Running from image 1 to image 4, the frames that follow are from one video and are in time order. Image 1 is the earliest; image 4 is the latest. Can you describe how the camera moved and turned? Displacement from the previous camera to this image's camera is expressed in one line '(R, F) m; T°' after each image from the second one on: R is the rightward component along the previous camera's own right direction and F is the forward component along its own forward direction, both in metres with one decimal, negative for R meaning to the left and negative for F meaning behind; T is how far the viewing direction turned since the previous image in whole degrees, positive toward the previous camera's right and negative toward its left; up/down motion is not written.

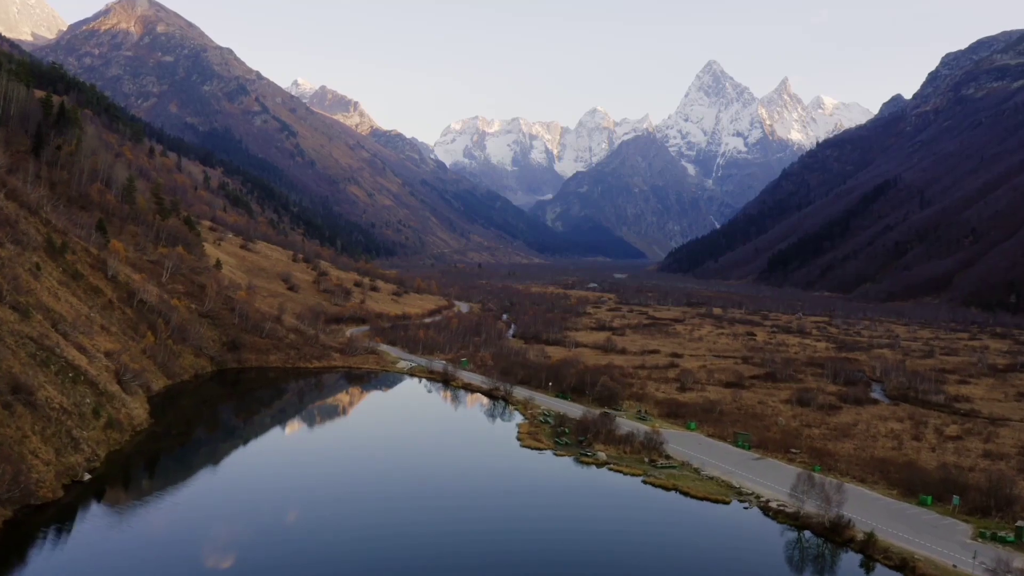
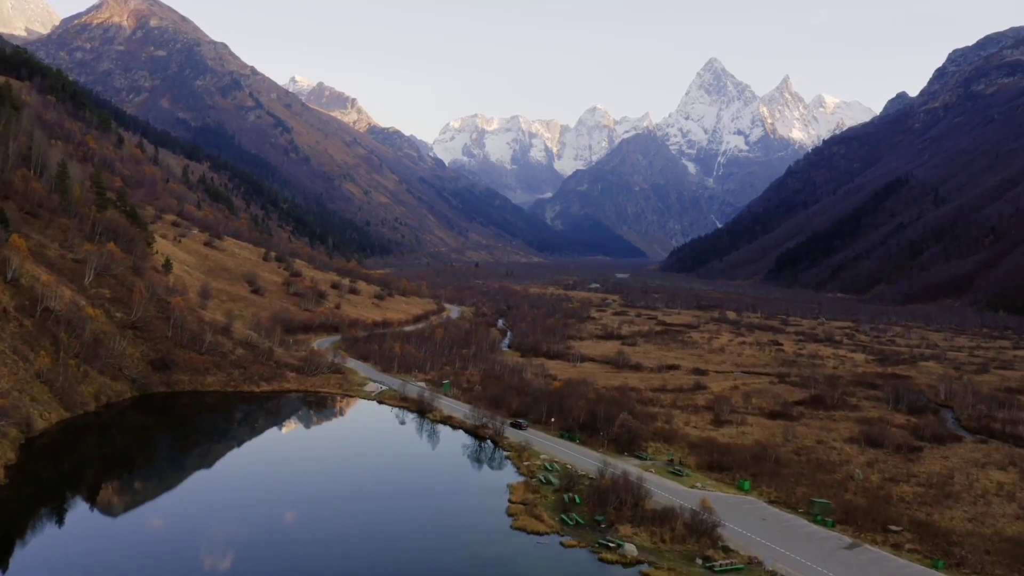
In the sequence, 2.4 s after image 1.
(+0.6, +16.0) m; 0°
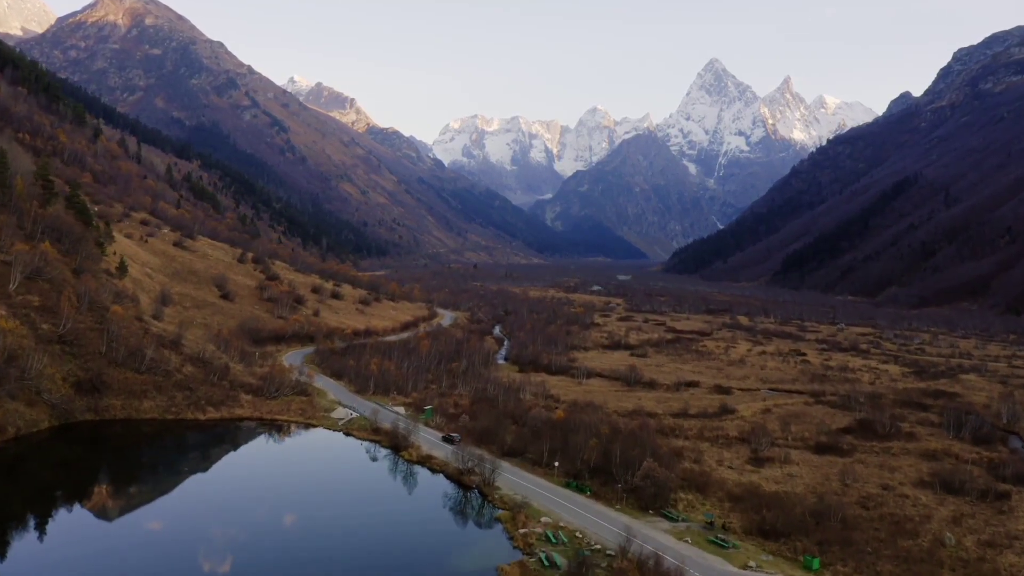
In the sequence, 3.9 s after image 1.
(+0.4, +11.2) m; 0°
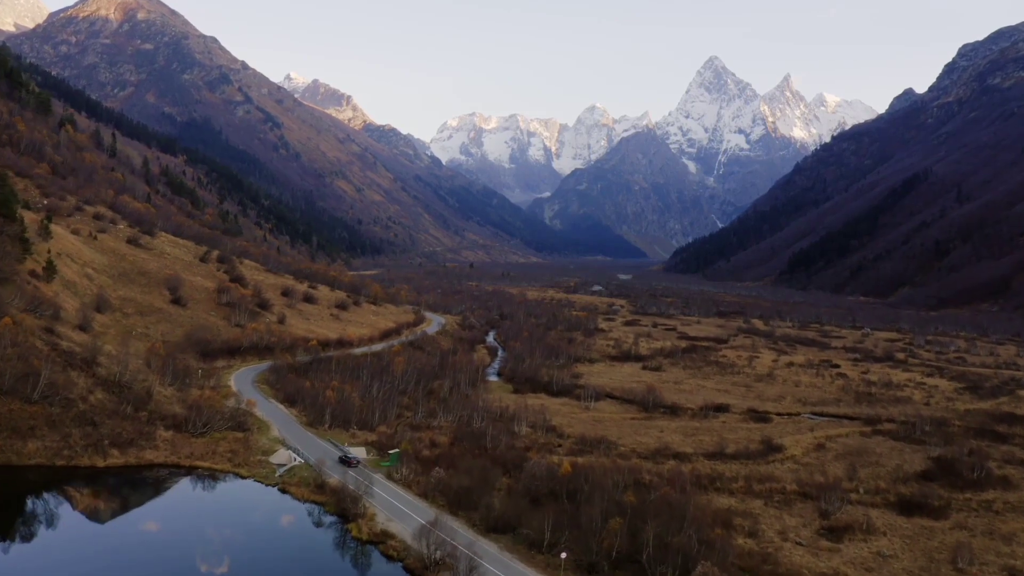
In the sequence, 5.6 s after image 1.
(+0.5, +13.3) m; 0°
